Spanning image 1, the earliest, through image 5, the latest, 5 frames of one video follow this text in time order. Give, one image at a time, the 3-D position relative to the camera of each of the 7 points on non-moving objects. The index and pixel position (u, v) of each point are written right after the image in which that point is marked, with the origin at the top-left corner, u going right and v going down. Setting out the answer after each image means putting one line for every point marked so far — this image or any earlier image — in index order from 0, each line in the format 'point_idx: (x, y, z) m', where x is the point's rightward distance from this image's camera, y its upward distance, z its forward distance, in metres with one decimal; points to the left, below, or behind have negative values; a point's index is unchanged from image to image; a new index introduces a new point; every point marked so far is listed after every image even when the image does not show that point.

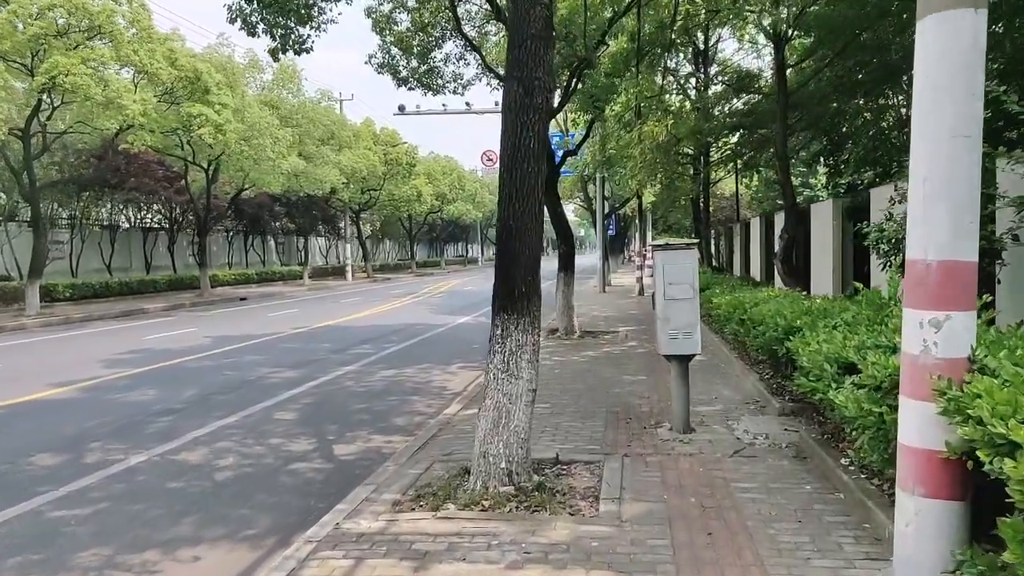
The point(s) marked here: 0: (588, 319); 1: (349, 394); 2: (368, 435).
0: (+3.0, -1.2, +15.5) m
1: (-3.7, -2.4, +9.1) m
2: (-2.6, -2.6, +7.1) m
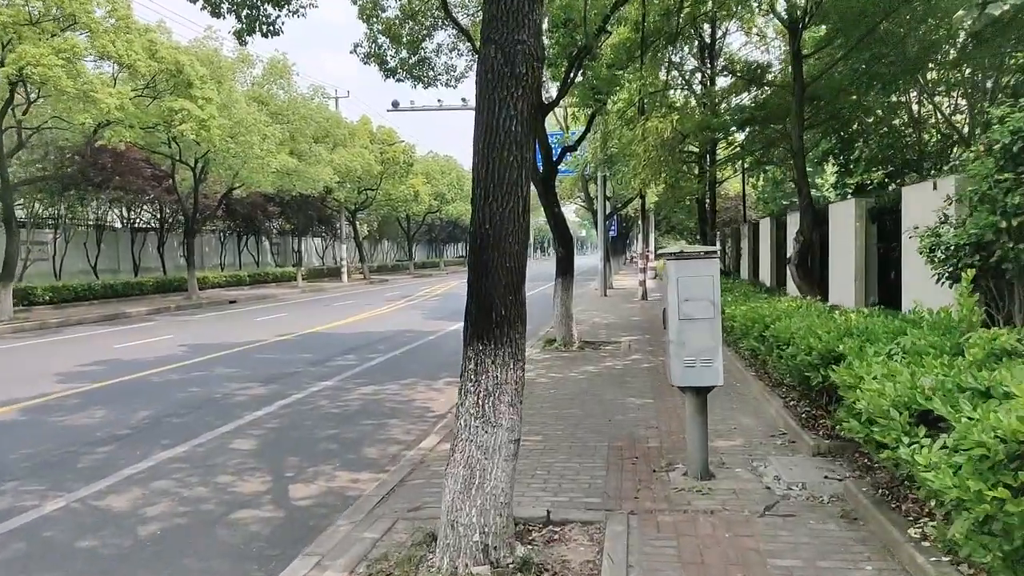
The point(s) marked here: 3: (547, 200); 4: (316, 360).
0: (+2.8, -1.4, +14.5) m
1: (-3.9, -2.6, +8.1) m
2: (-2.8, -2.8, +6.1) m
3: (+1.1, +2.5, +11.7) m
4: (-6.0, -2.2, +12.2) m
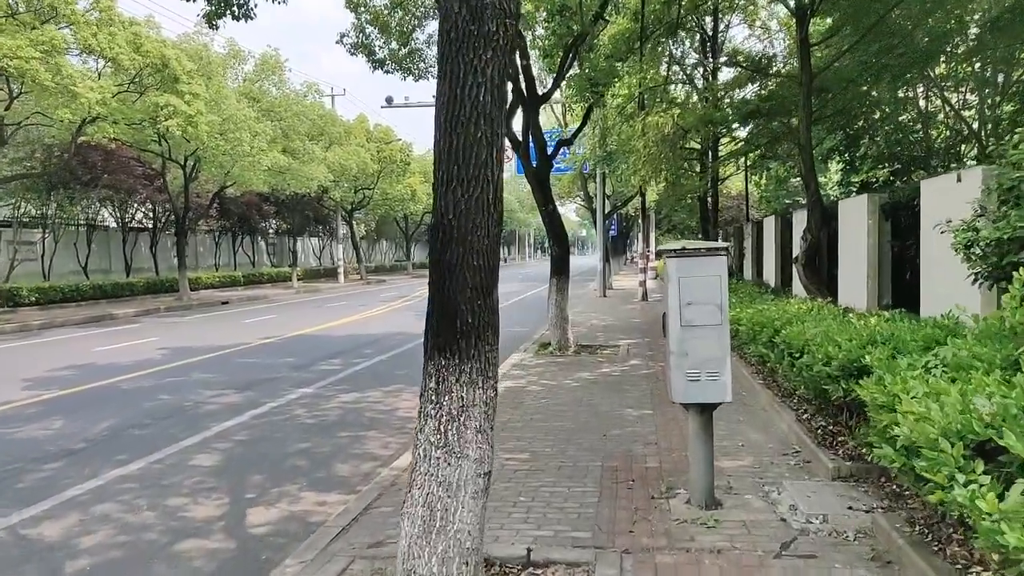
0: (+2.6, -1.4, +13.9) m
1: (-4.1, -2.6, +7.6) m
2: (-3.0, -2.8, +5.6) m
3: (+0.9, +2.5, +11.1) m
4: (-6.2, -2.2, +11.6) m
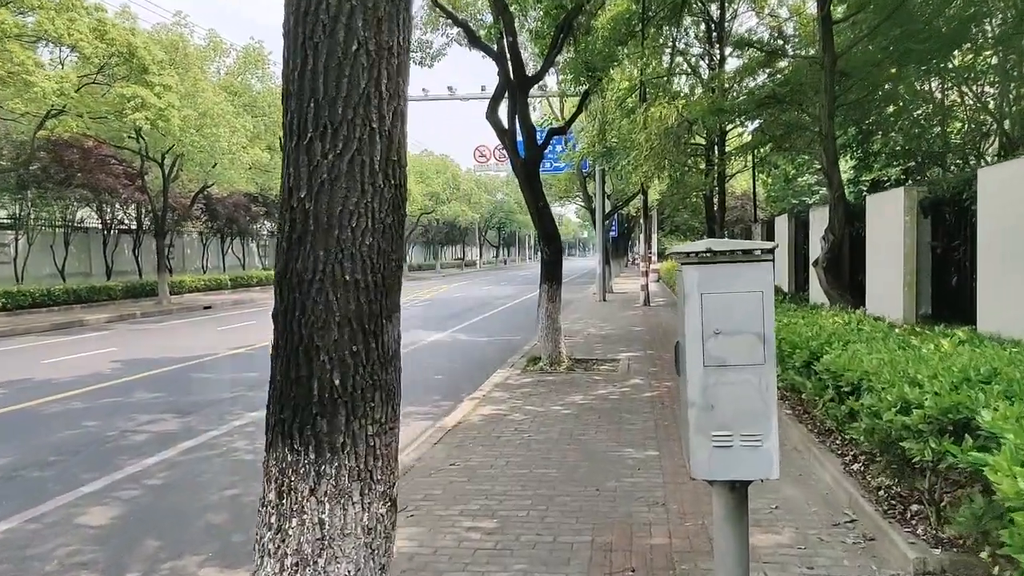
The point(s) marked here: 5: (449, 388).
0: (+2.2, -1.6, +12.6) m
1: (-4.5, -2.8, +6.3) m
2: (-3.4, -3.0, +4.3) m
3: (+0.5, +2.3, +9.8) m
4: (-6.6, -2.4, +10.4) m
5: (-1.5, -2.5, +9.8) m
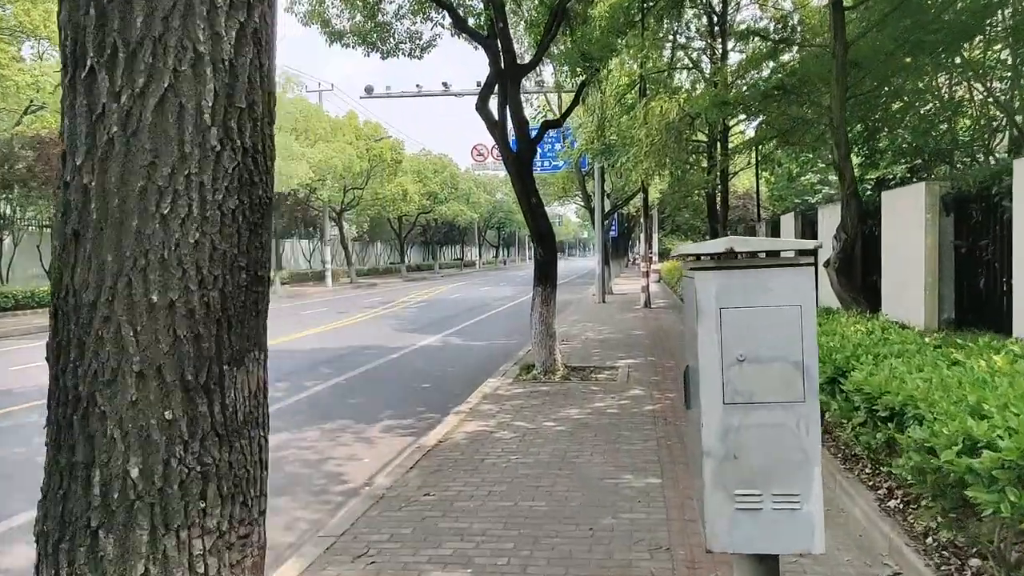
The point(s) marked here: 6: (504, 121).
0: (+2.1, -1.7, +12.0) m
1: (-4.7, -2.9, +5.6) m
2: (-3.6, -3.1, +3.6) m
3: (+0.3, +2.2, +9.1) m
4: (-6.8, -2.5, +9.7) m
5: (-1.7, -2.6, +9.1) m
6: (-0.2, +4.0, +9.6) m
